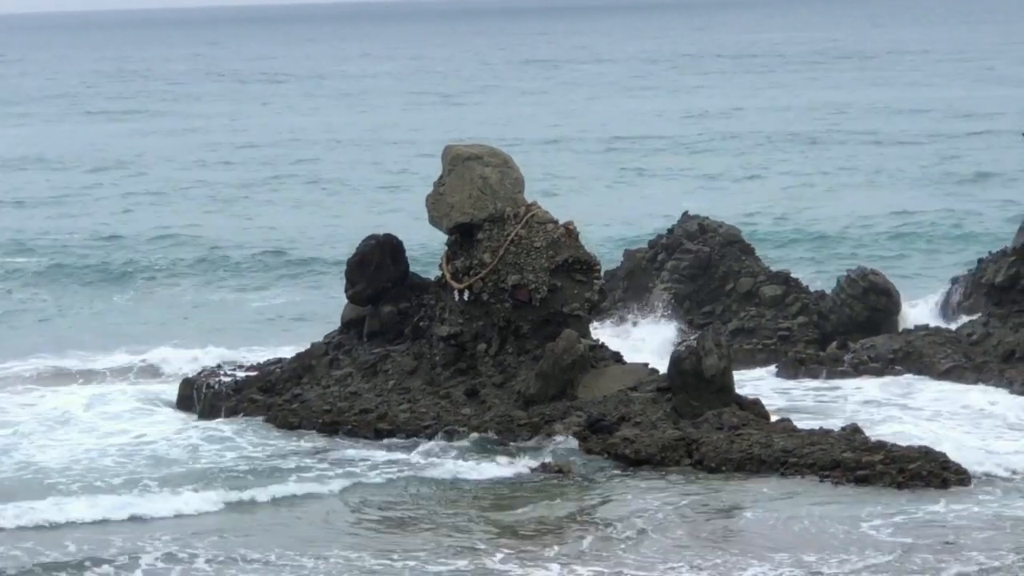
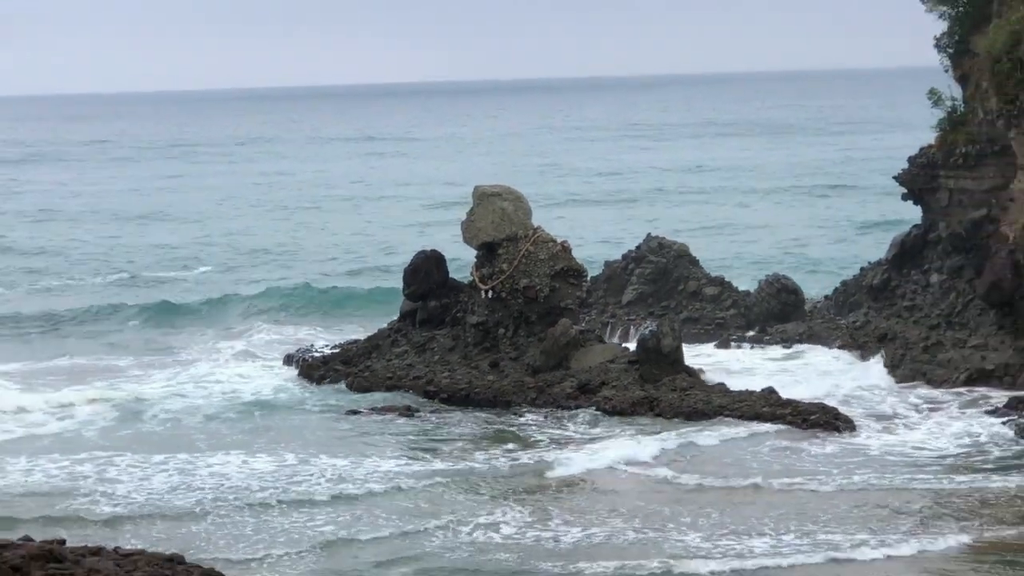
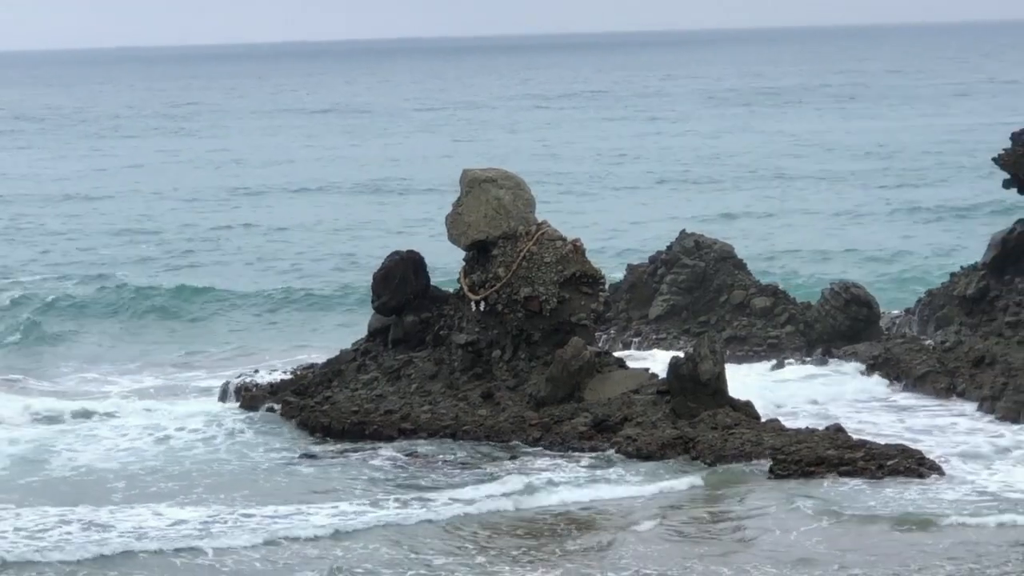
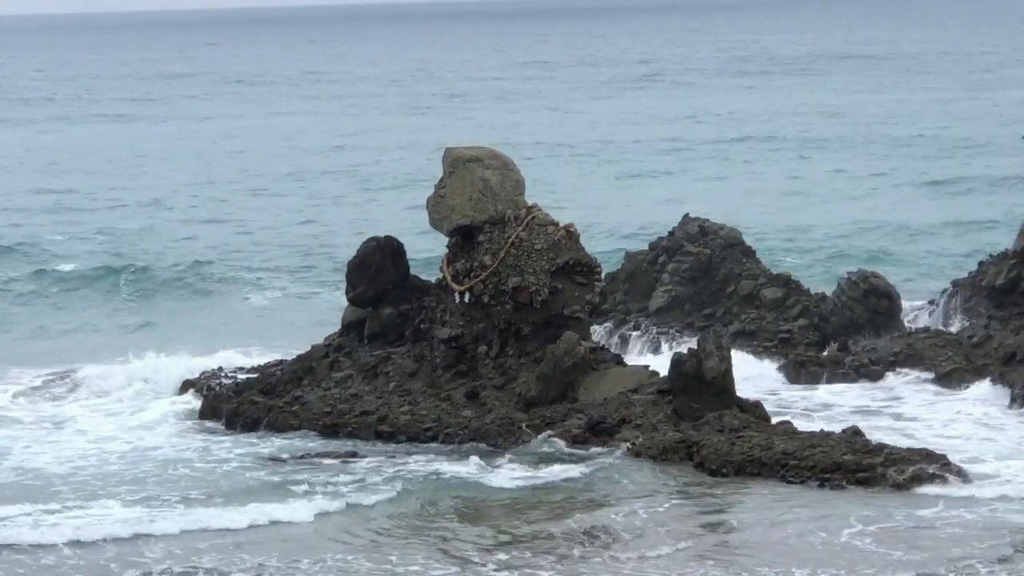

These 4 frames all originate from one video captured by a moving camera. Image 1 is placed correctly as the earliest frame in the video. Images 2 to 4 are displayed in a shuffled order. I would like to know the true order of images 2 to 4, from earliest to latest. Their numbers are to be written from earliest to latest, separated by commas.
4, 3, 2
